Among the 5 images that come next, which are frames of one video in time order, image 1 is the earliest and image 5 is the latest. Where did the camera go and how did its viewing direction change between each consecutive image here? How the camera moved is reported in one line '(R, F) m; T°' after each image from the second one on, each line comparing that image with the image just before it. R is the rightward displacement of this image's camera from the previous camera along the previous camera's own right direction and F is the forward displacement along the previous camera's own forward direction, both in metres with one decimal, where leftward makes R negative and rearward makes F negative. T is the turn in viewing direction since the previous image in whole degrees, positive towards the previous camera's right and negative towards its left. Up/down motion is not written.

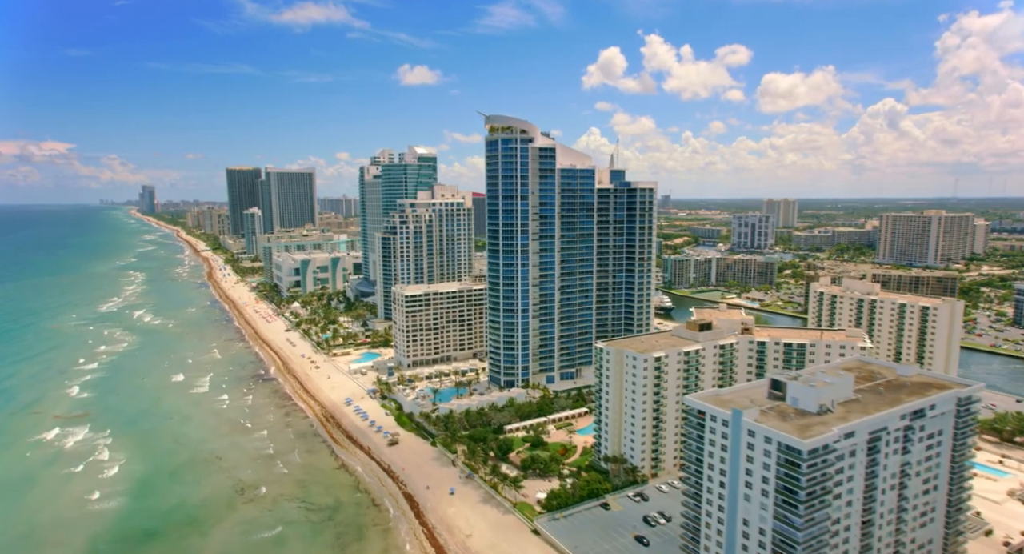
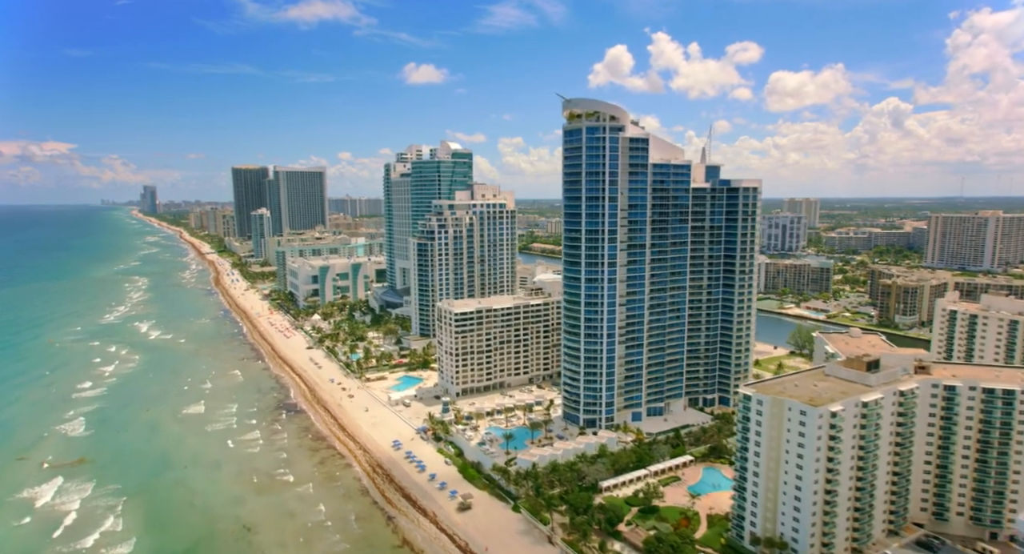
(-8.8, +13.8) m; 0°
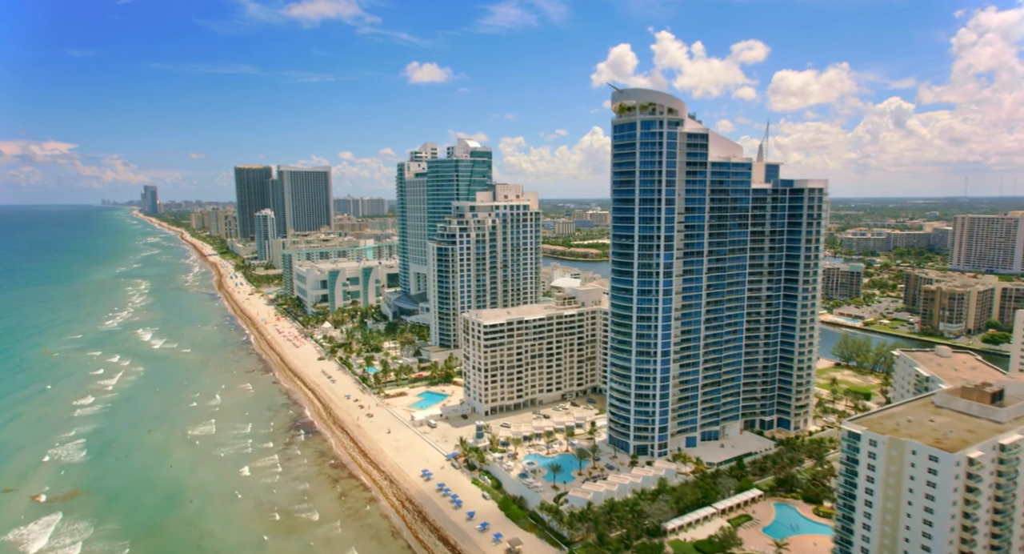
(-4.2, +6.9) m; 0°
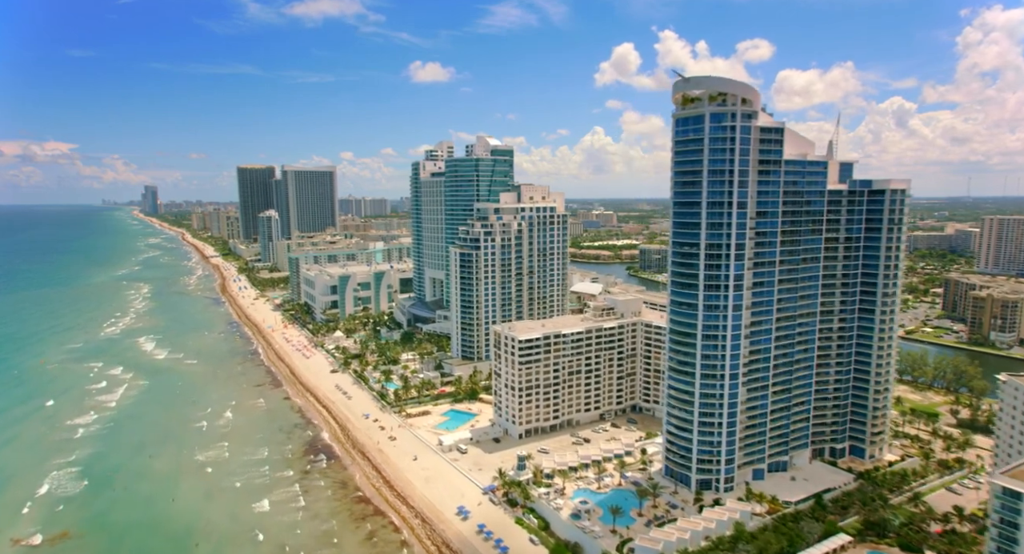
(-4.2, +6.9) m; 0°
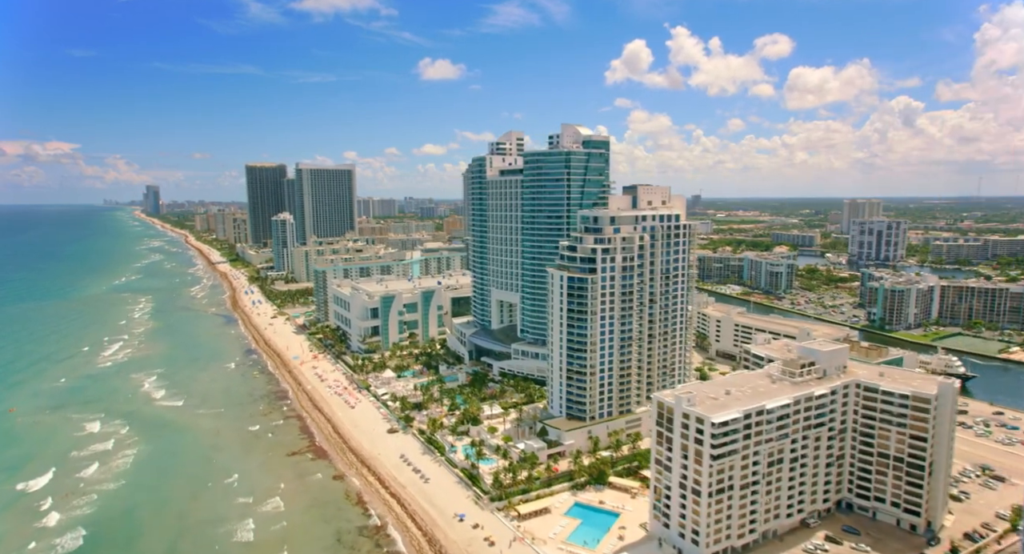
(-13.9, +24.0) m; 0°
